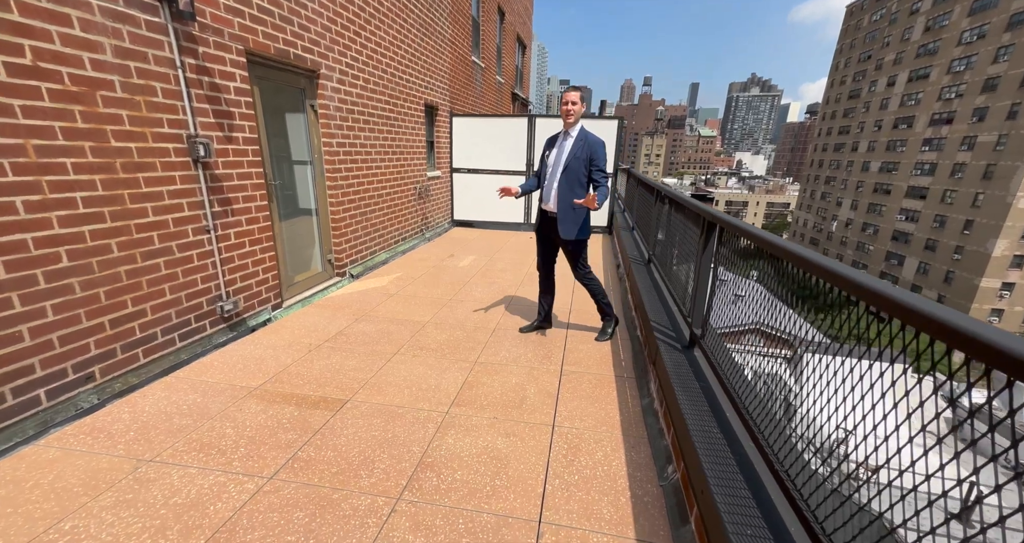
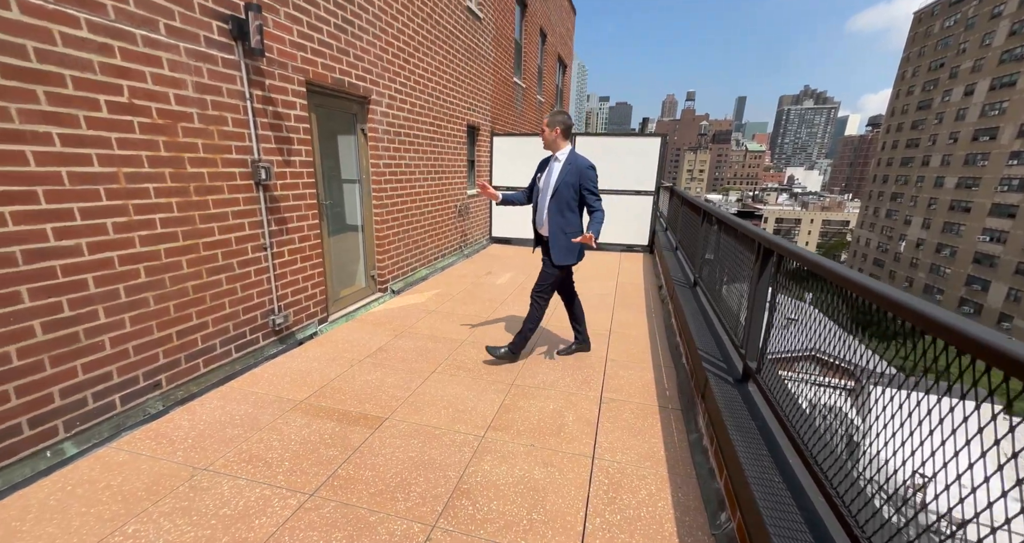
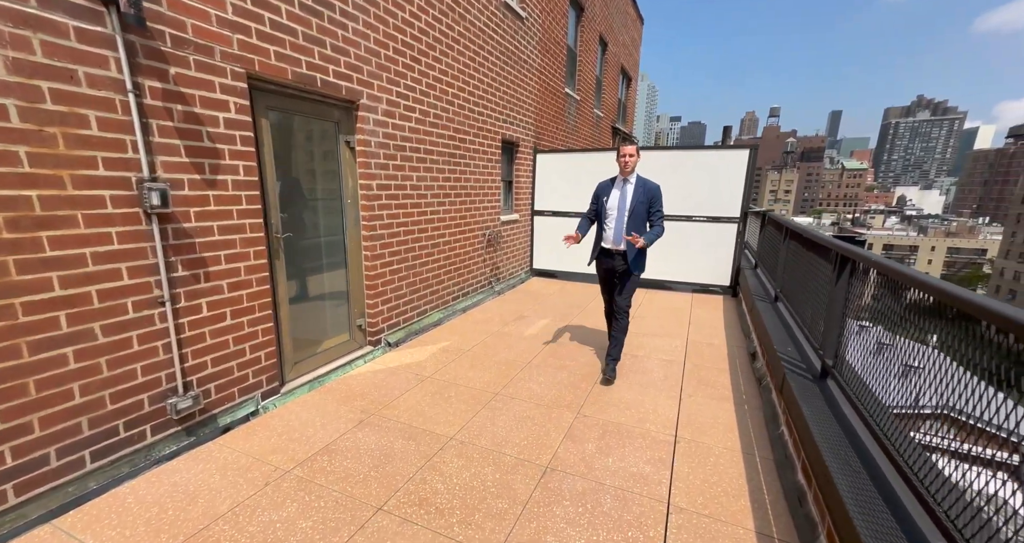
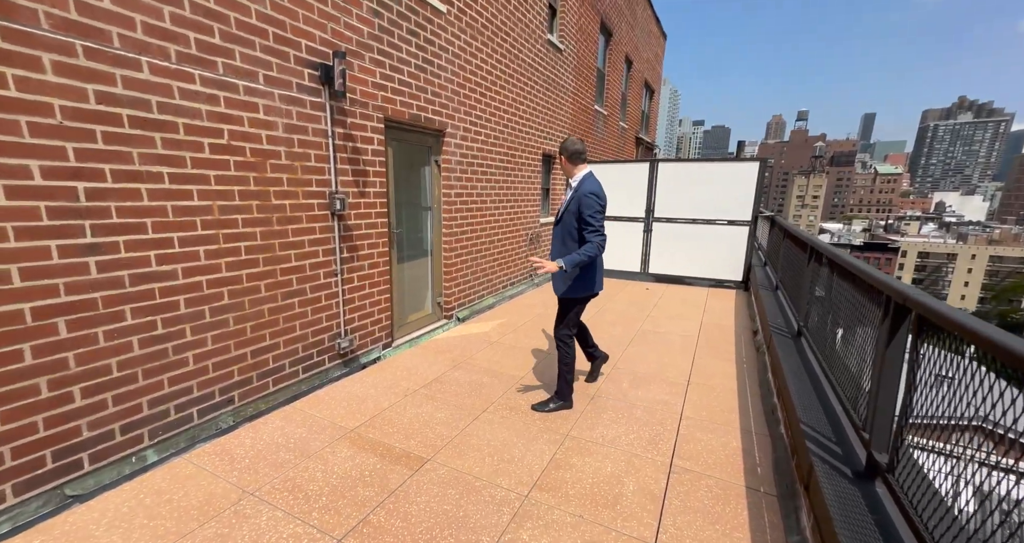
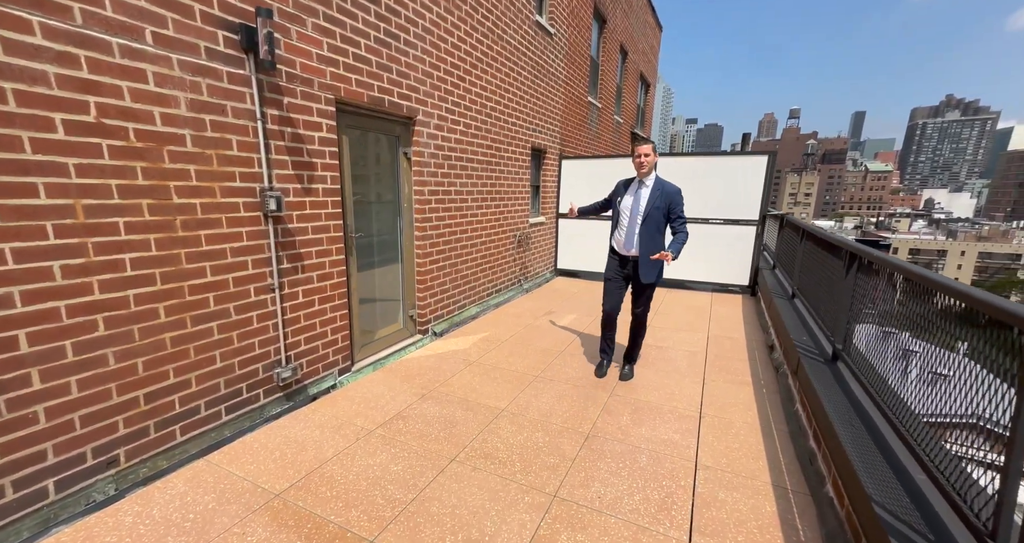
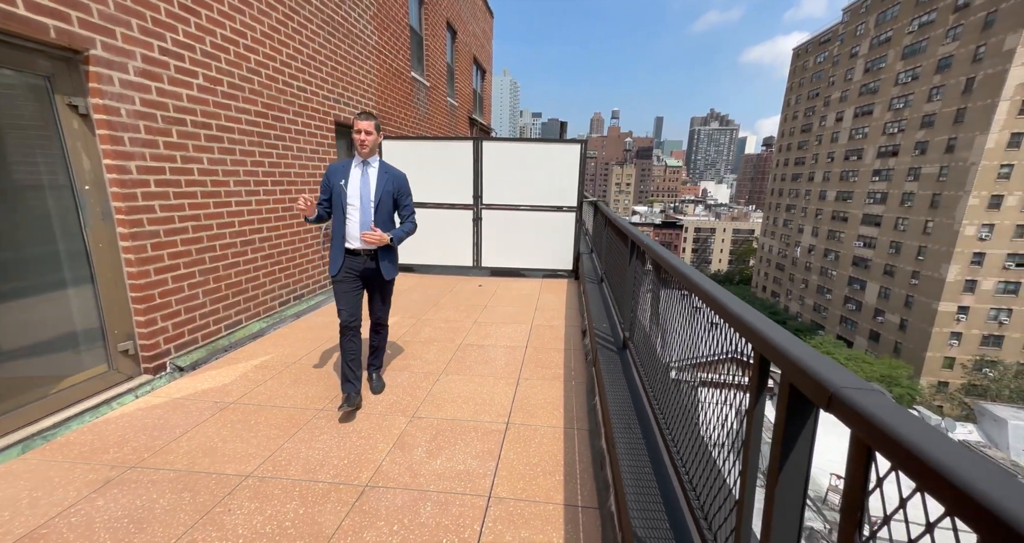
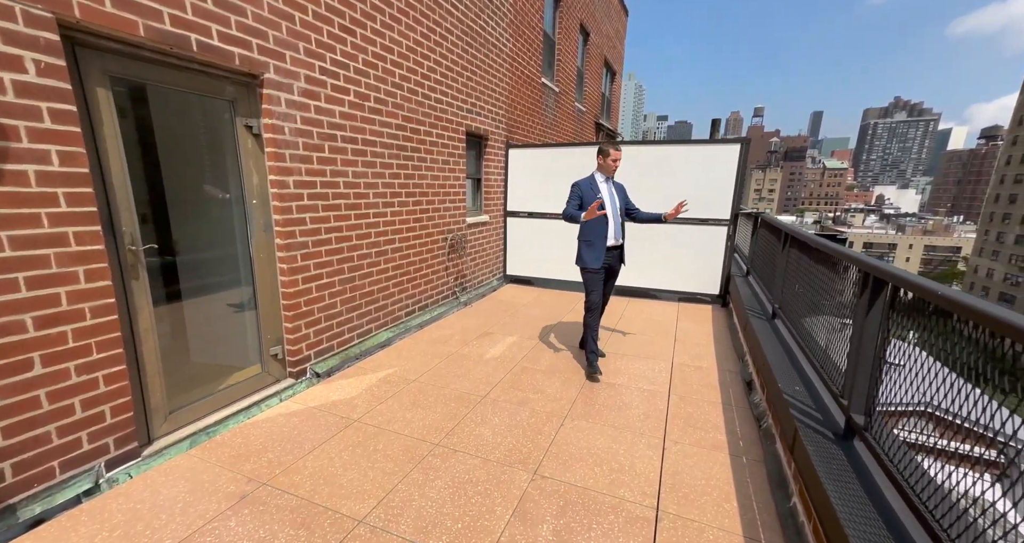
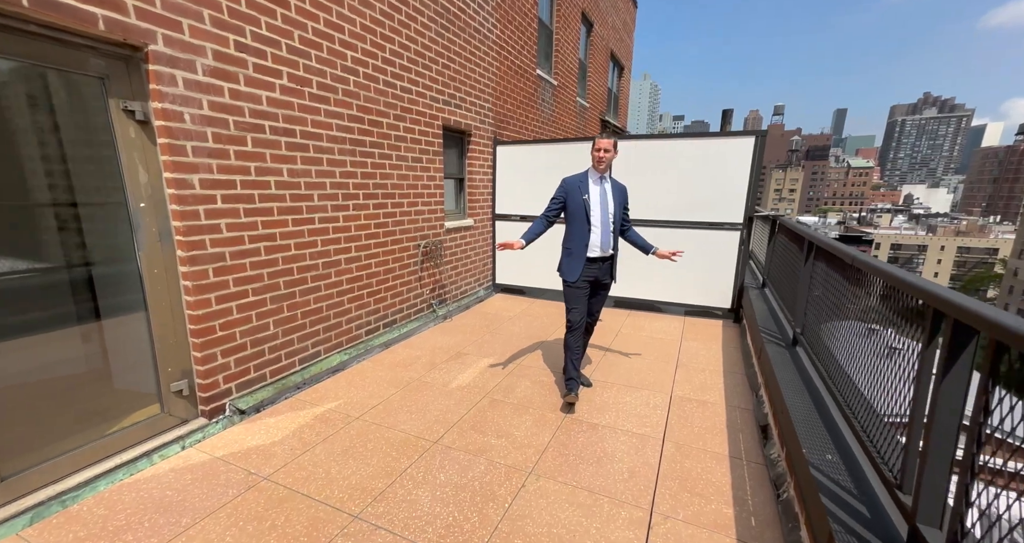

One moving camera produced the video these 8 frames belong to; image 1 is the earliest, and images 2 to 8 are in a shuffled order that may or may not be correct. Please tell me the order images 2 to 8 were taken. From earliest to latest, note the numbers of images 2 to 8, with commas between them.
2, 4, 5, 3, 7, 8, 6
